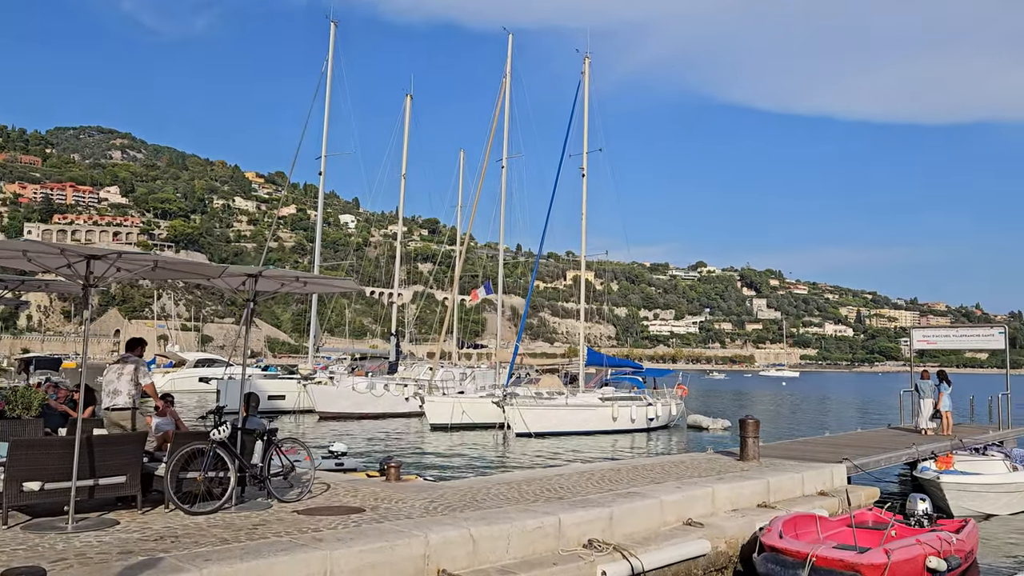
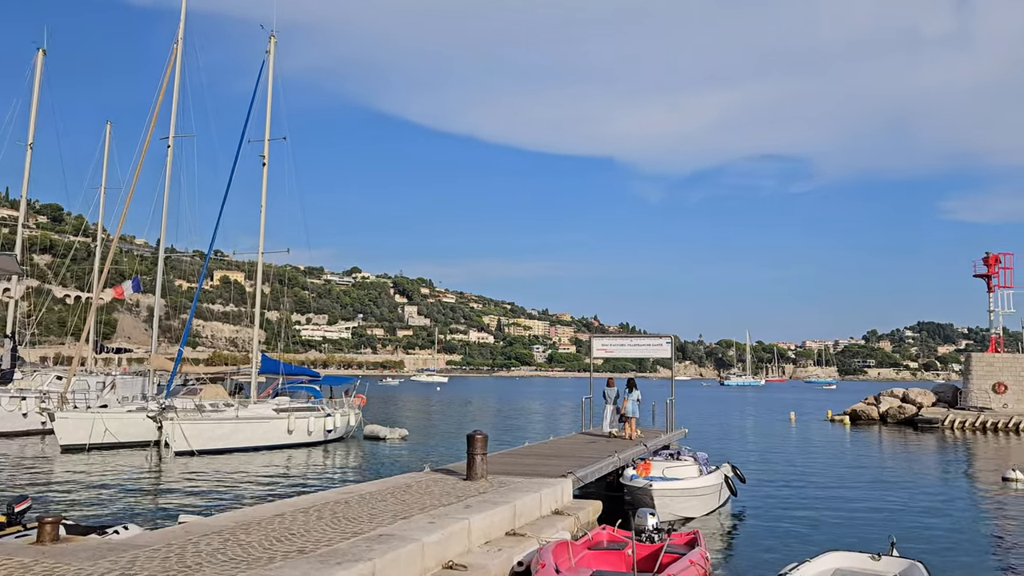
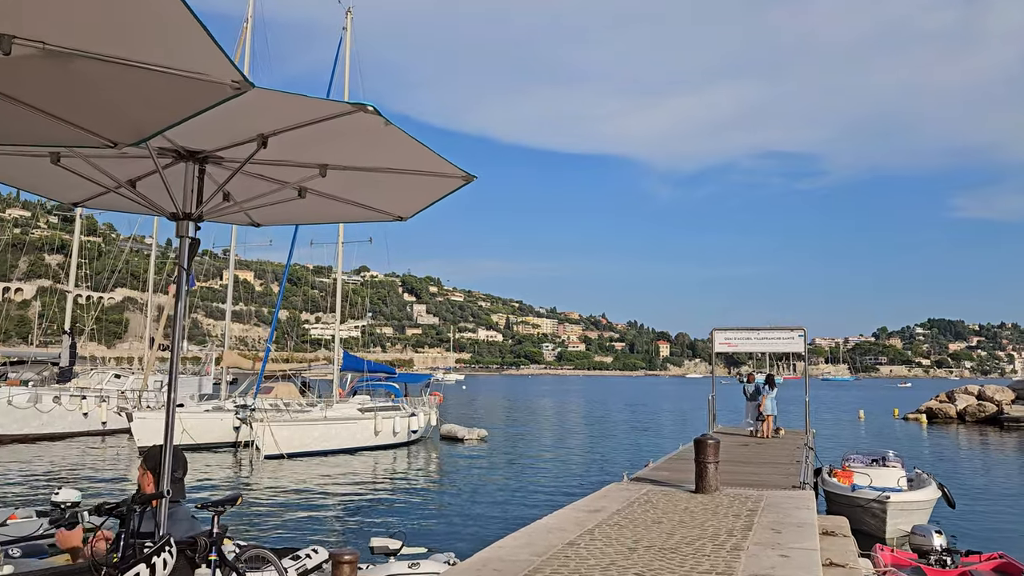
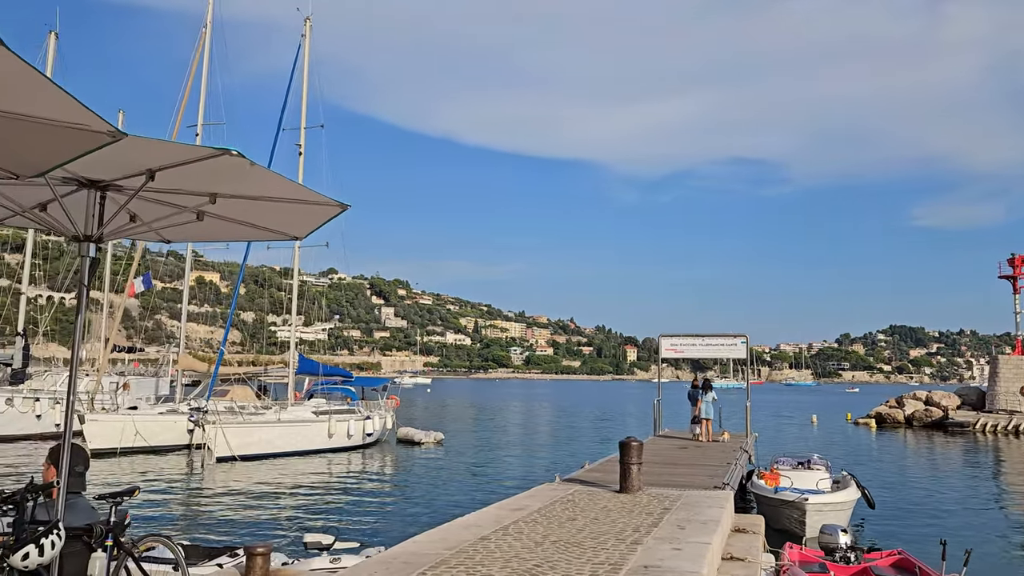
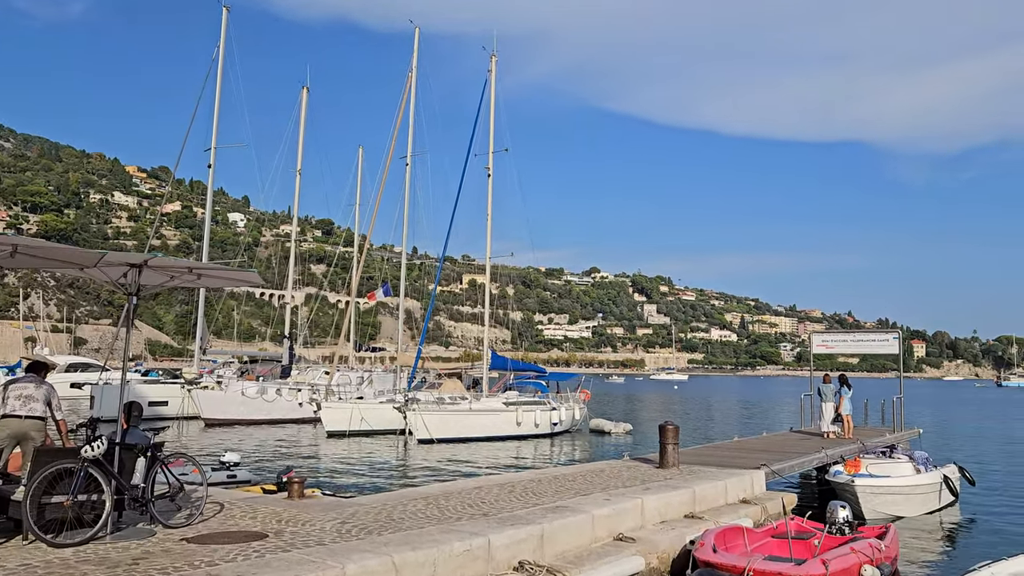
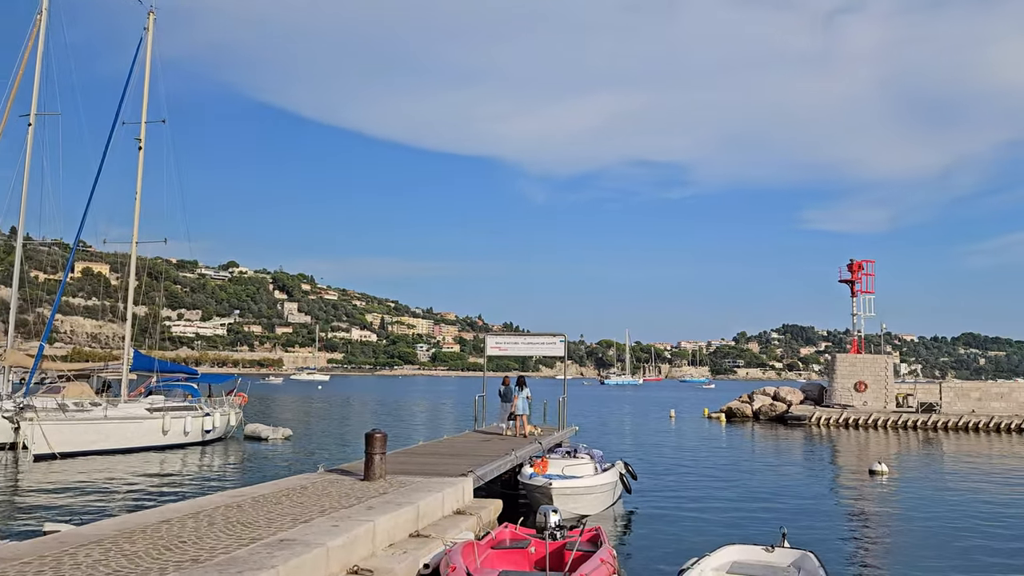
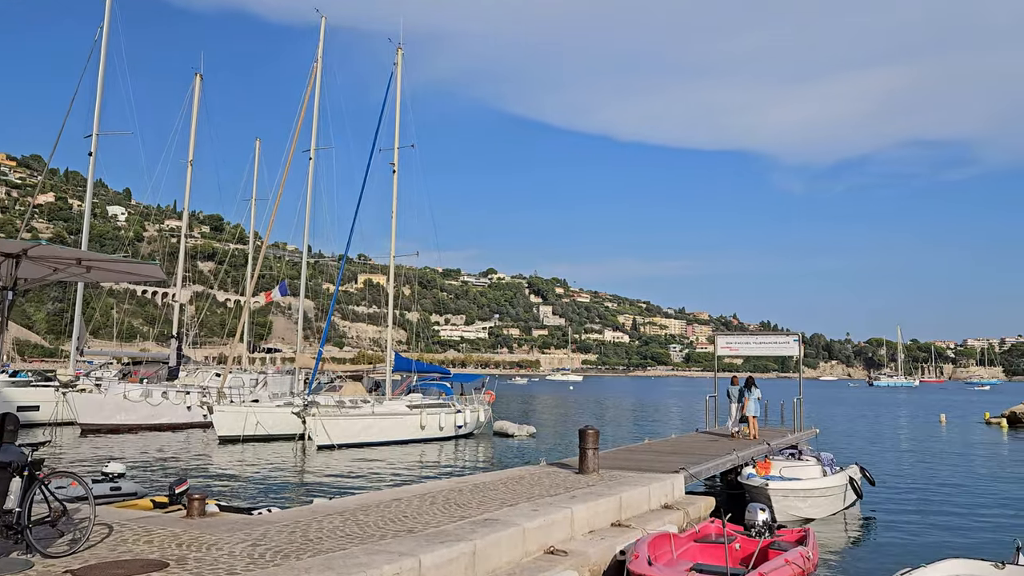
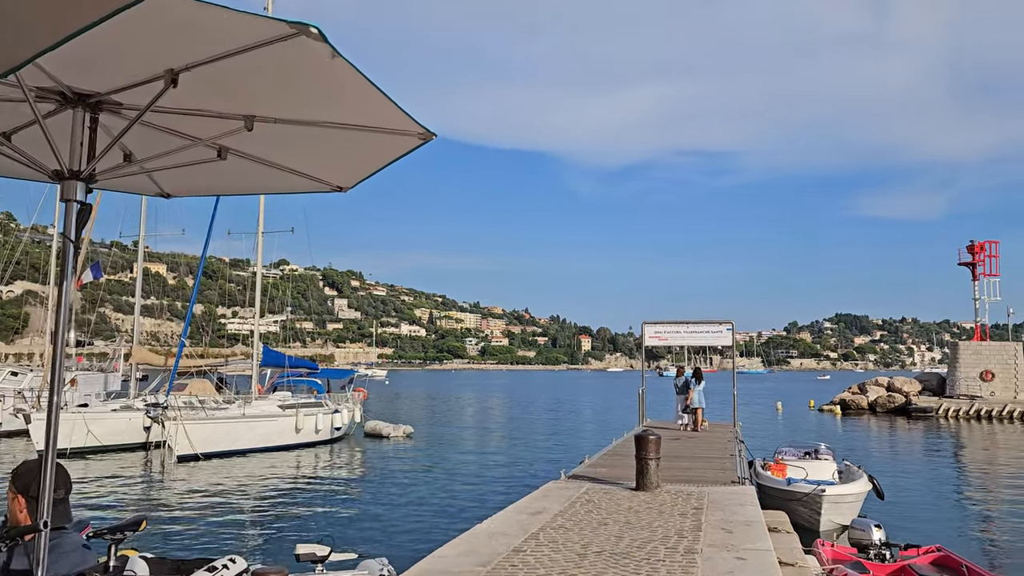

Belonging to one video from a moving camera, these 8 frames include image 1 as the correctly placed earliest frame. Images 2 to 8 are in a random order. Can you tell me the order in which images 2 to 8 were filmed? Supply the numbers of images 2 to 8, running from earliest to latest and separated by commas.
5, 7, 2, 6, 4, 3, 8
